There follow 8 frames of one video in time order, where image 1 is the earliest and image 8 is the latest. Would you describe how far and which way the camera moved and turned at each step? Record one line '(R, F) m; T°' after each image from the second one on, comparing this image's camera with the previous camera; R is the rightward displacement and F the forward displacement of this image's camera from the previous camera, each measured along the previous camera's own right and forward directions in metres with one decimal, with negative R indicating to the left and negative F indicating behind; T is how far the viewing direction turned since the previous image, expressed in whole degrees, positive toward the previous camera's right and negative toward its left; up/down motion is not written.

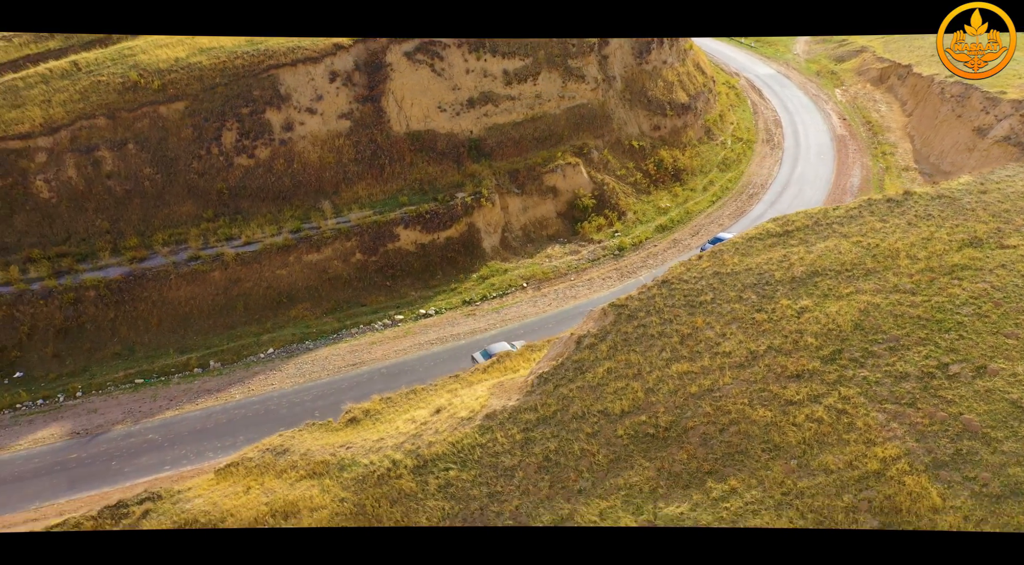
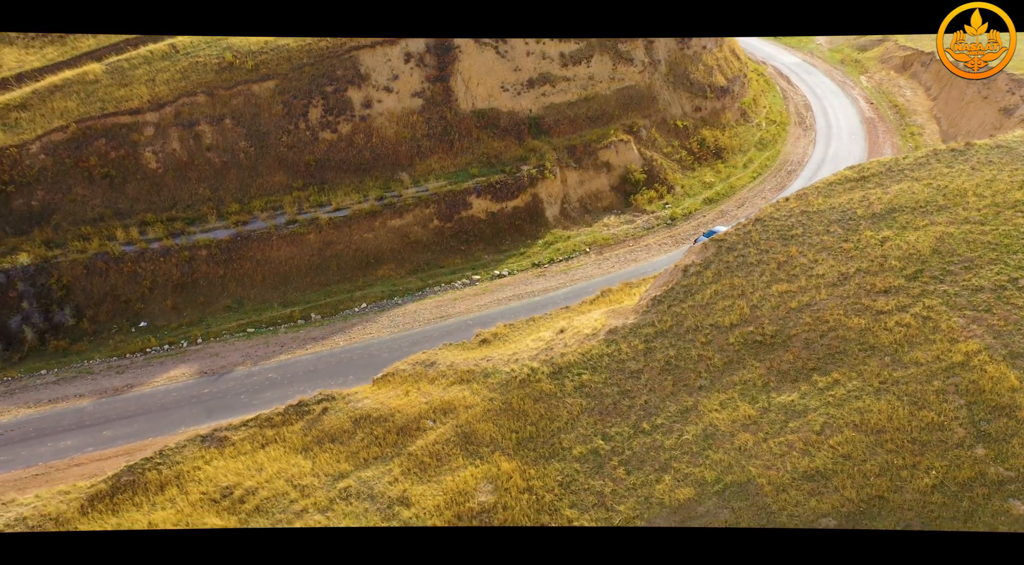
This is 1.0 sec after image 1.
(-3.0, -3.1) m; -1°
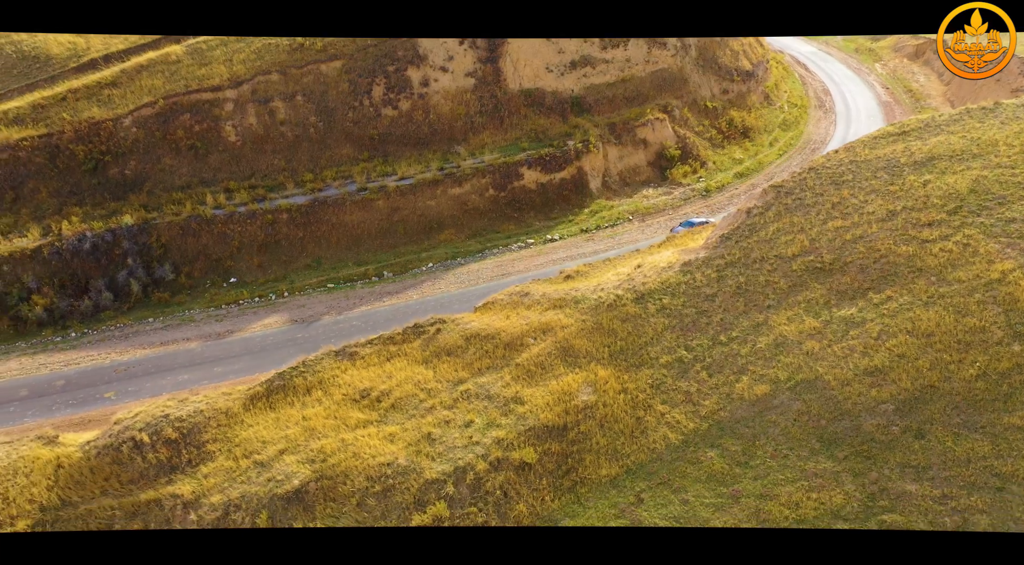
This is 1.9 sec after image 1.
(-2.5, -3.2) m; -1°
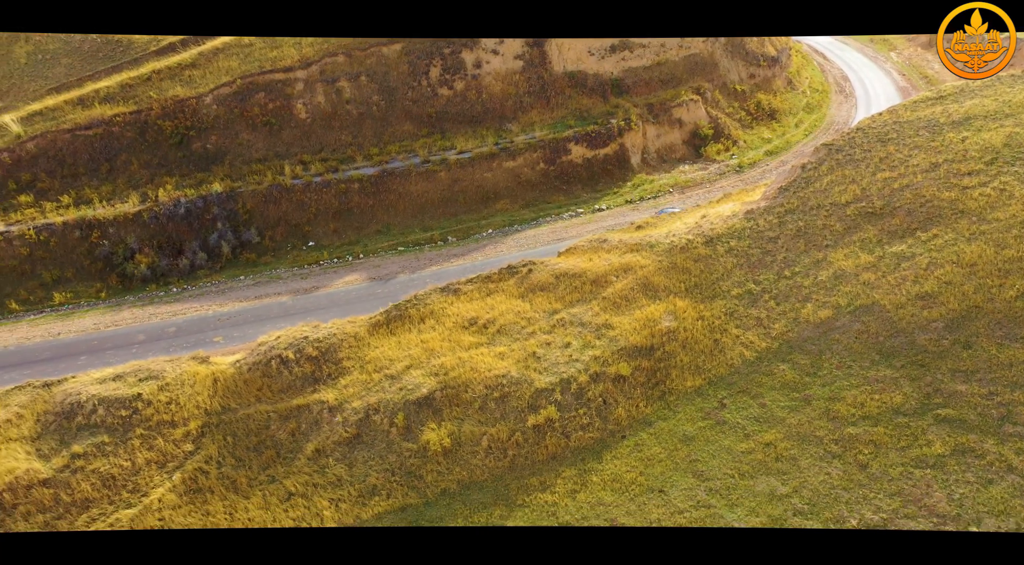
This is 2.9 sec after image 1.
(-2.7, -3.2) m; 0°
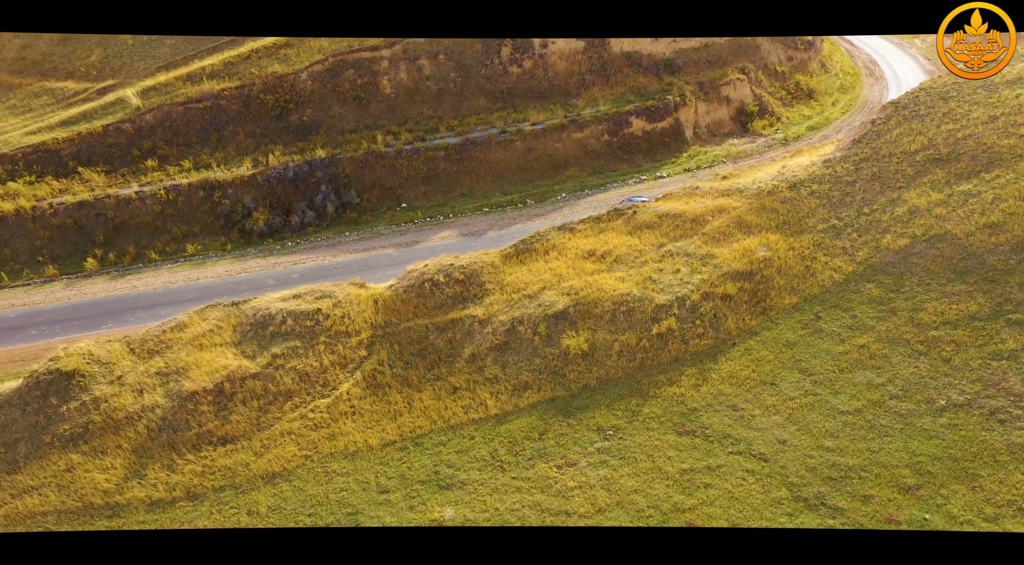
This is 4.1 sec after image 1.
(-3.8, -3.8) m; -1°
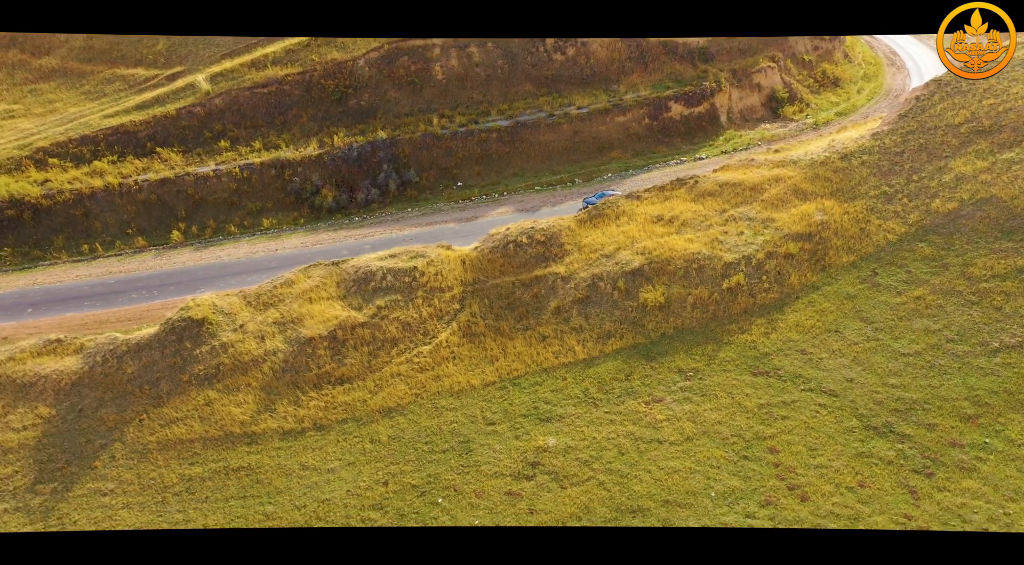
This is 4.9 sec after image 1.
(-2.6, -2.4) m; 0°
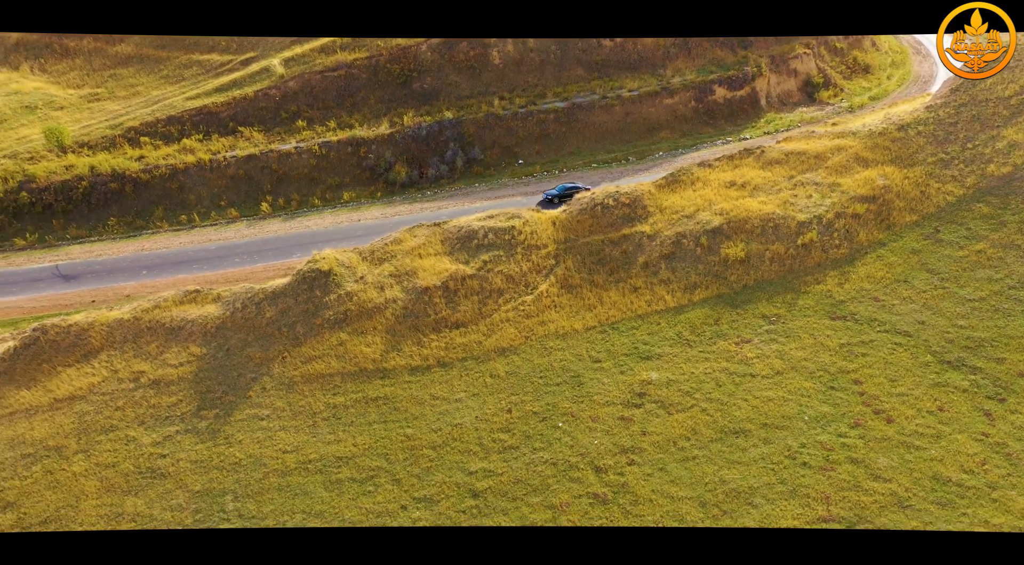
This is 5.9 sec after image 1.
(-3.2, -2.6) m; -1°
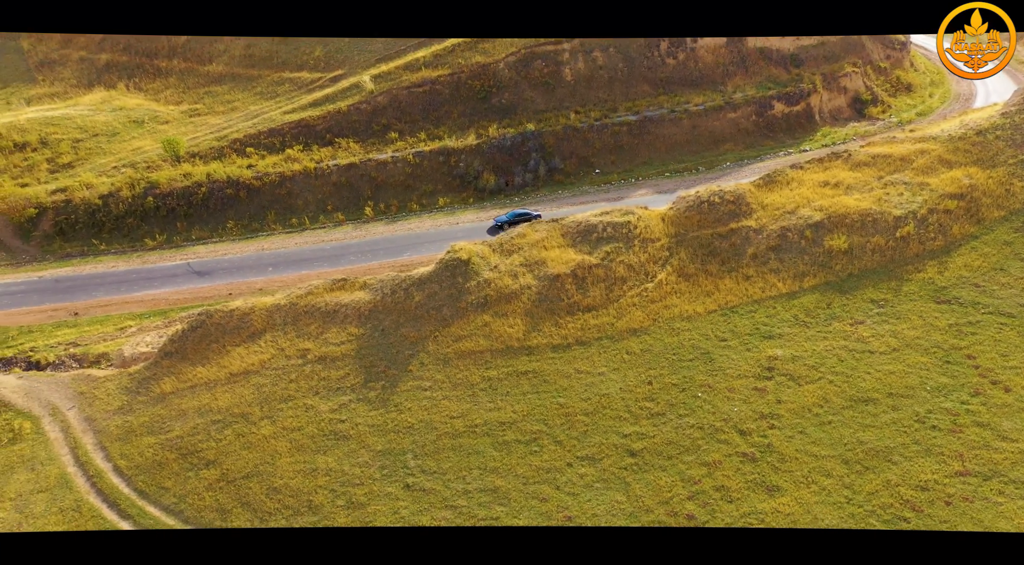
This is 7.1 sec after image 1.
(-4.4, -2.4) m; -1°
